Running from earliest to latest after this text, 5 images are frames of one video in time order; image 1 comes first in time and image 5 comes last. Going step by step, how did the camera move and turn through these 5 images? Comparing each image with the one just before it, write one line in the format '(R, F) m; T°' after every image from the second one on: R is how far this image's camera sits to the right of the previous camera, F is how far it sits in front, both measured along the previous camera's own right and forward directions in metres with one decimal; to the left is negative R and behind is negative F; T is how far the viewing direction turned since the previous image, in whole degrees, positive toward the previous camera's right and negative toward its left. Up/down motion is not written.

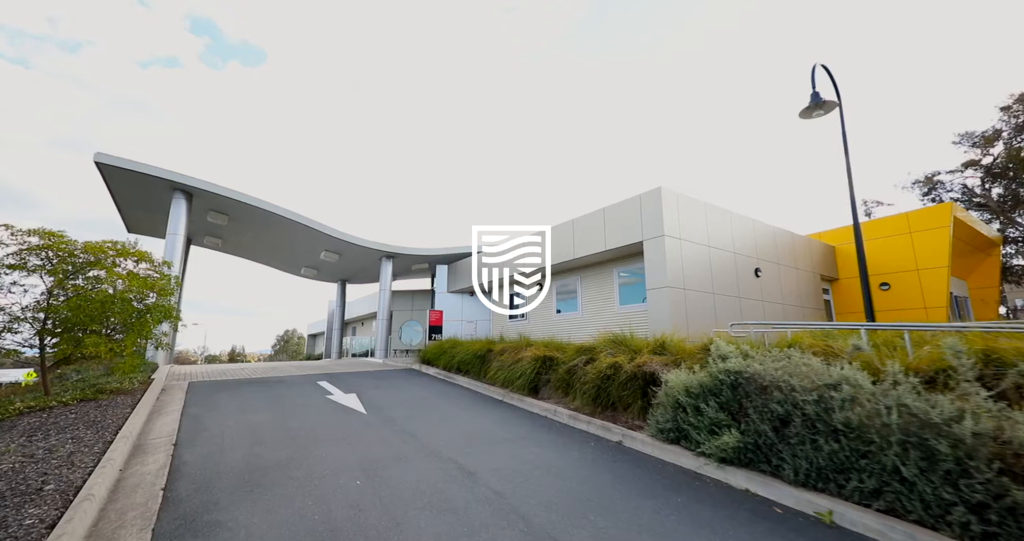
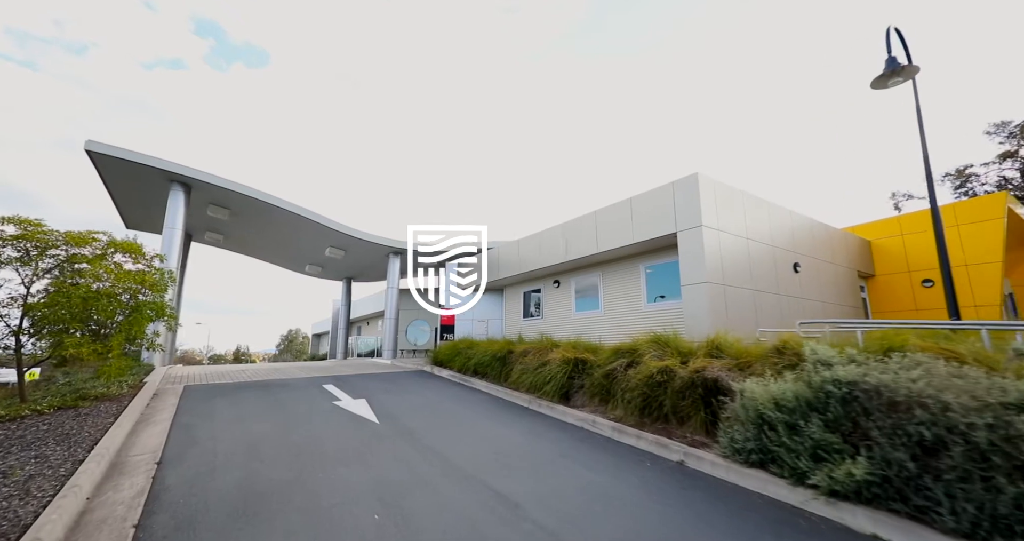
(-0.4, +0.7) m; 0°
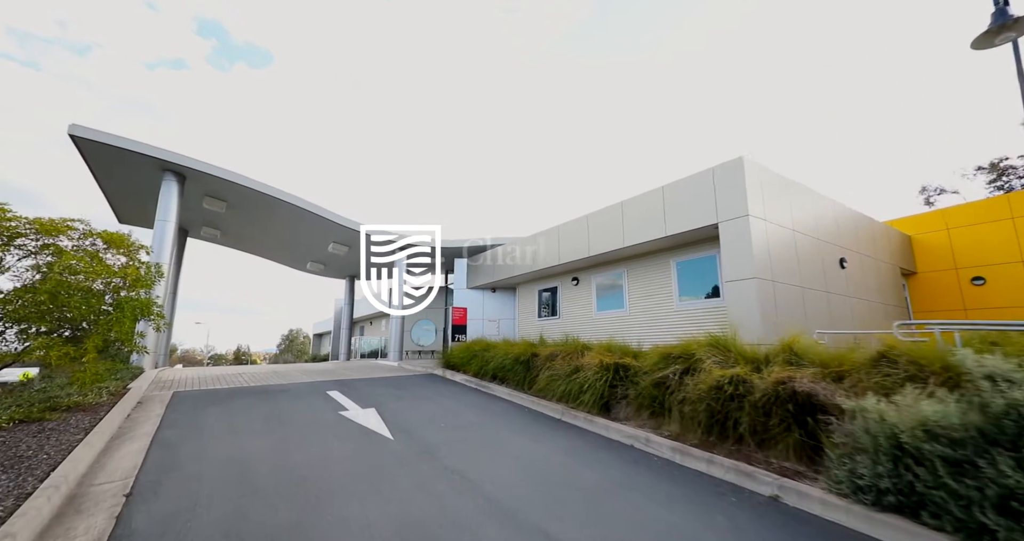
(-0.4, +0.7) m; 0°
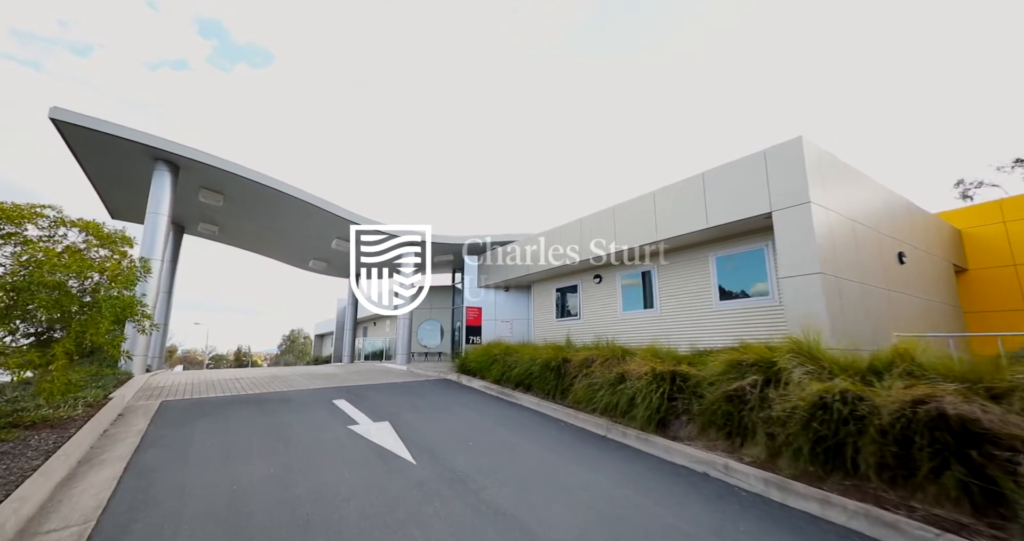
(-0.4, +0.7) m; 0°
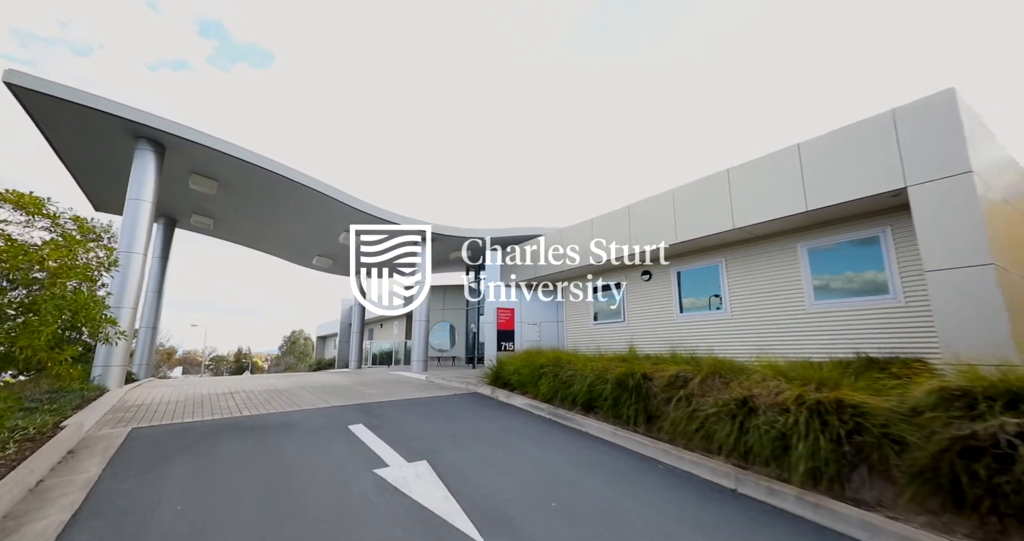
(-0.8, +1.3) m; 0°
